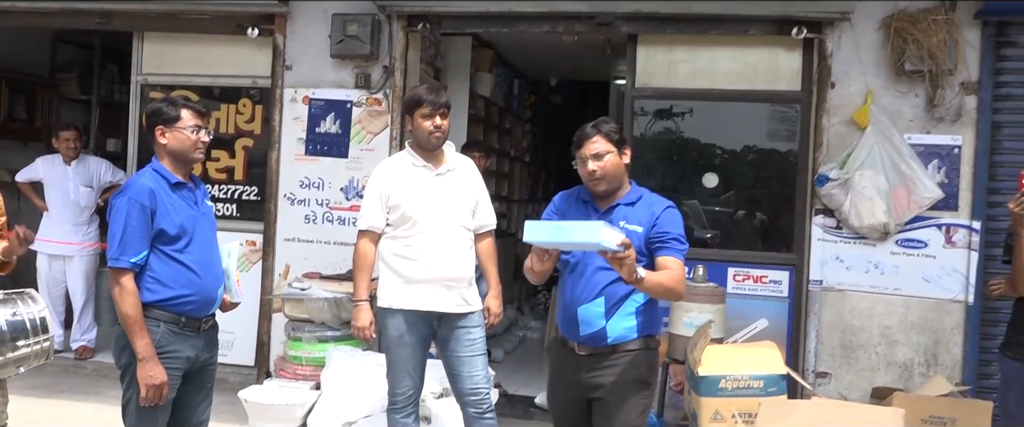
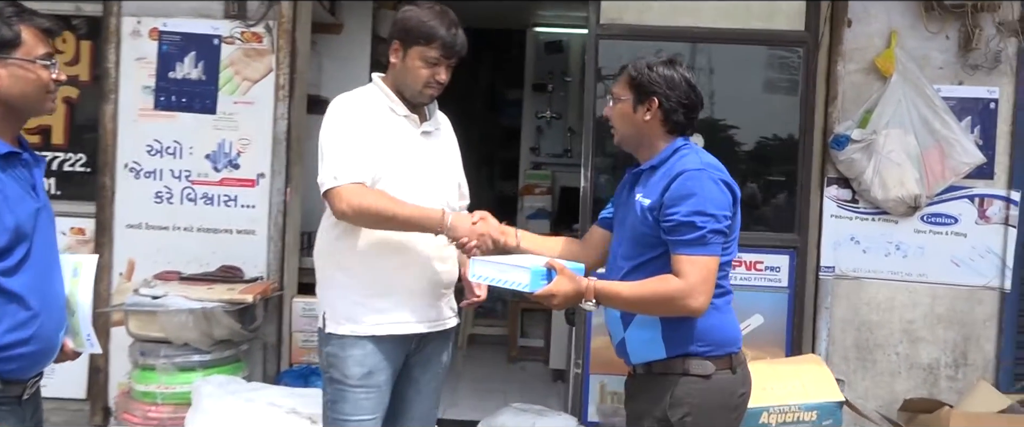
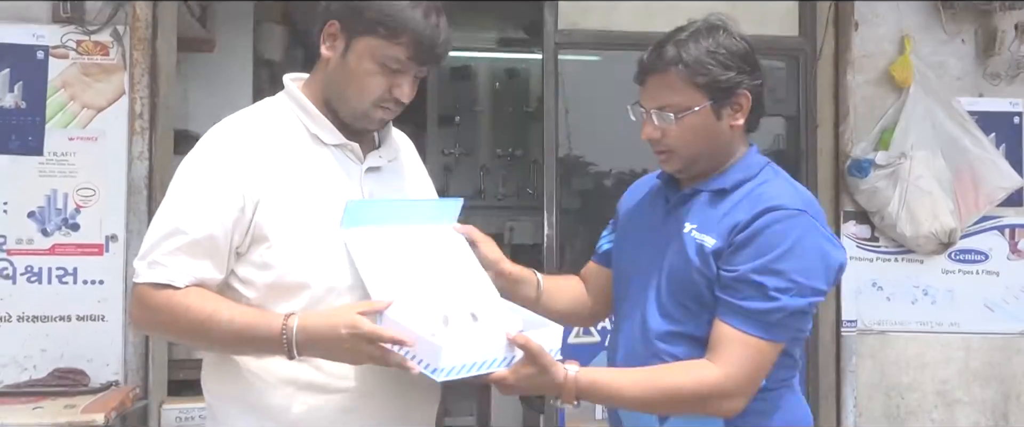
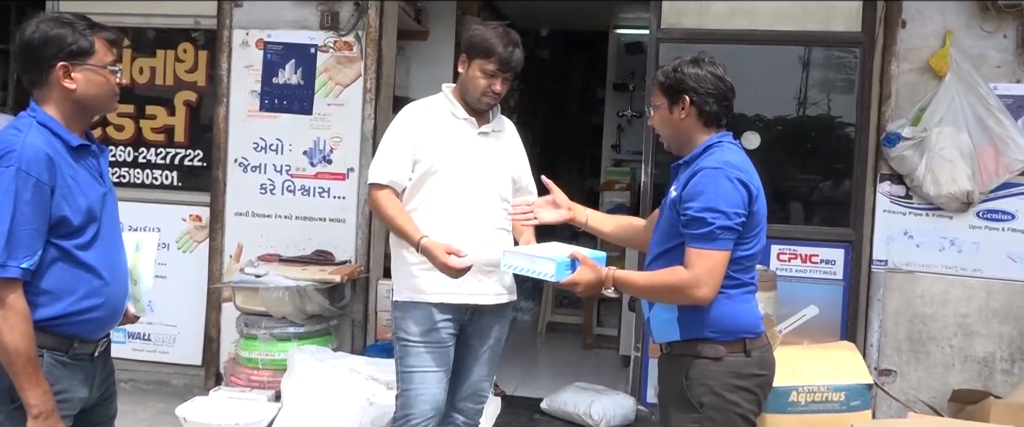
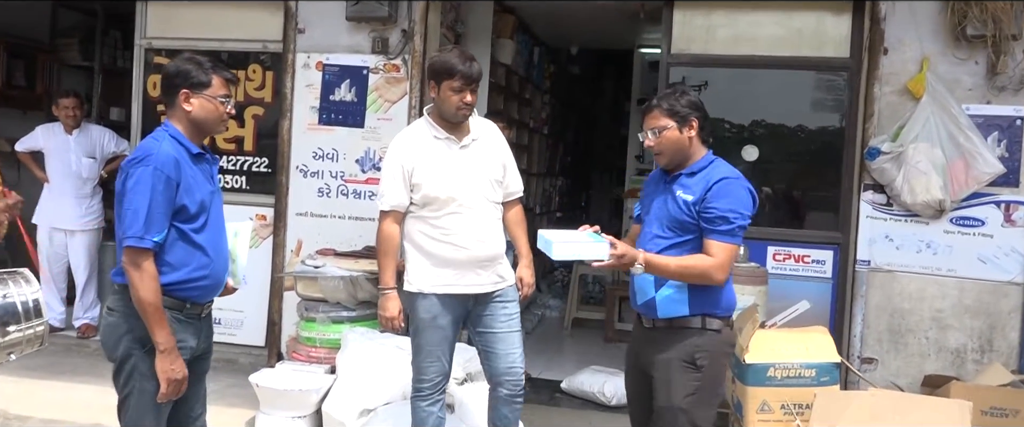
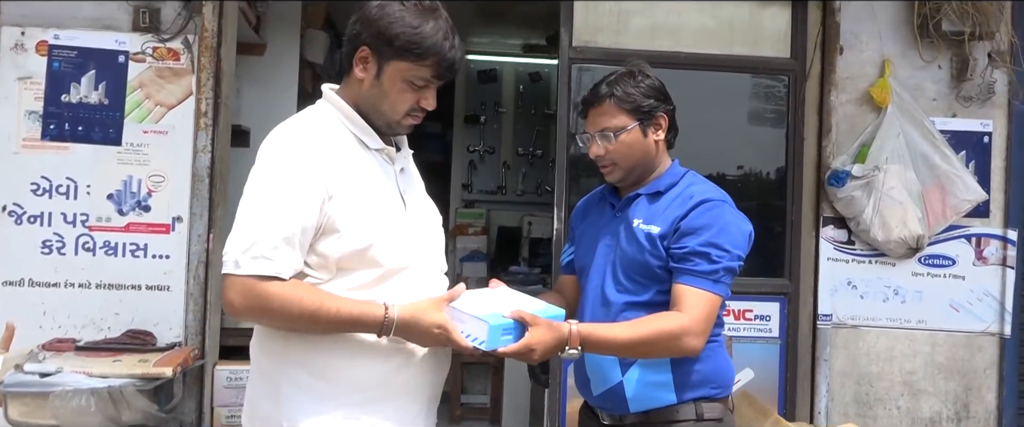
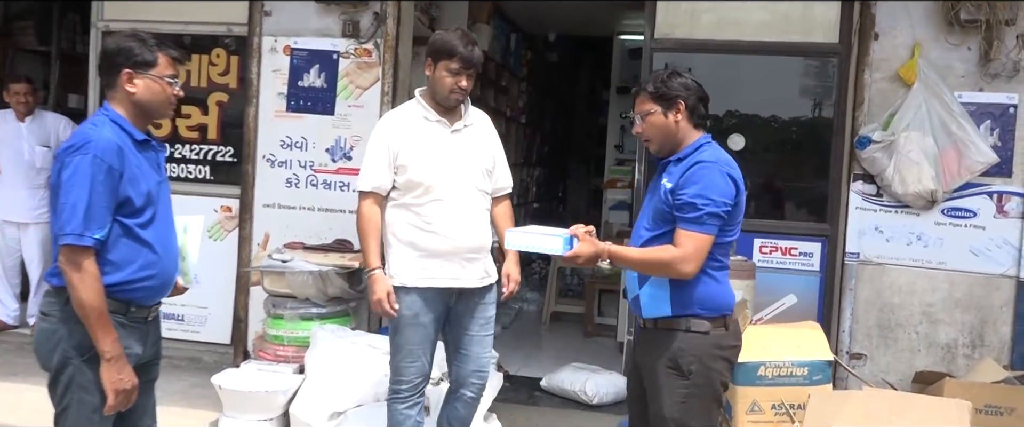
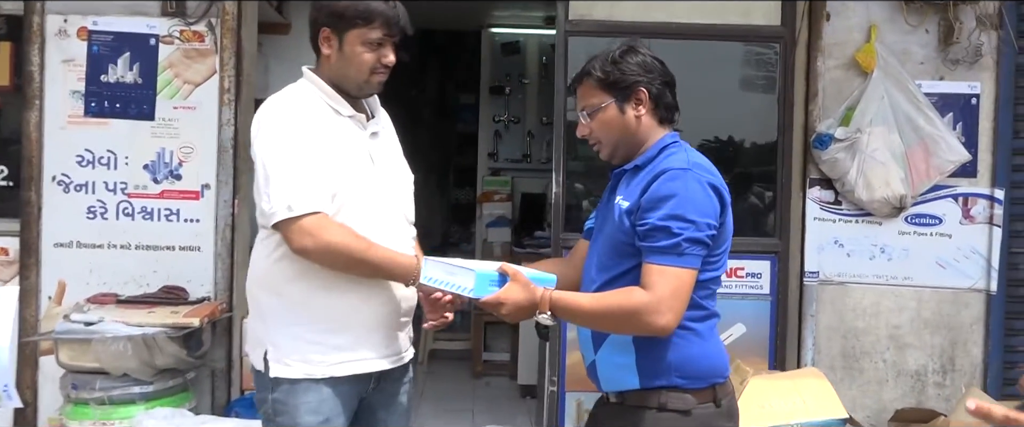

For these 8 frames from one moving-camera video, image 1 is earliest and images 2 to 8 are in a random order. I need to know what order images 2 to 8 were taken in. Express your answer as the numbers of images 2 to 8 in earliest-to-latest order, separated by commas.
5, 7, 4, 2, 8, 6, 3
